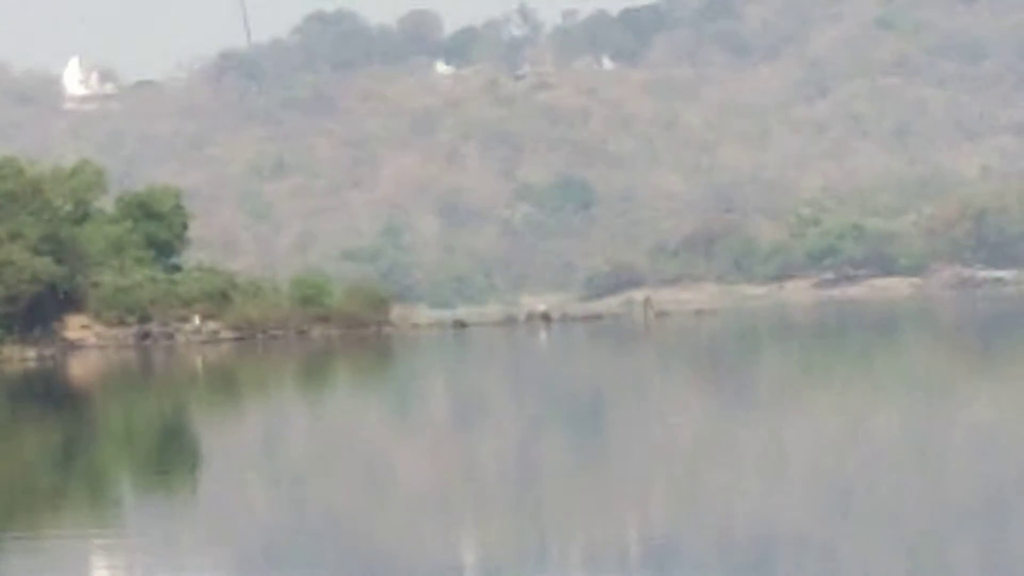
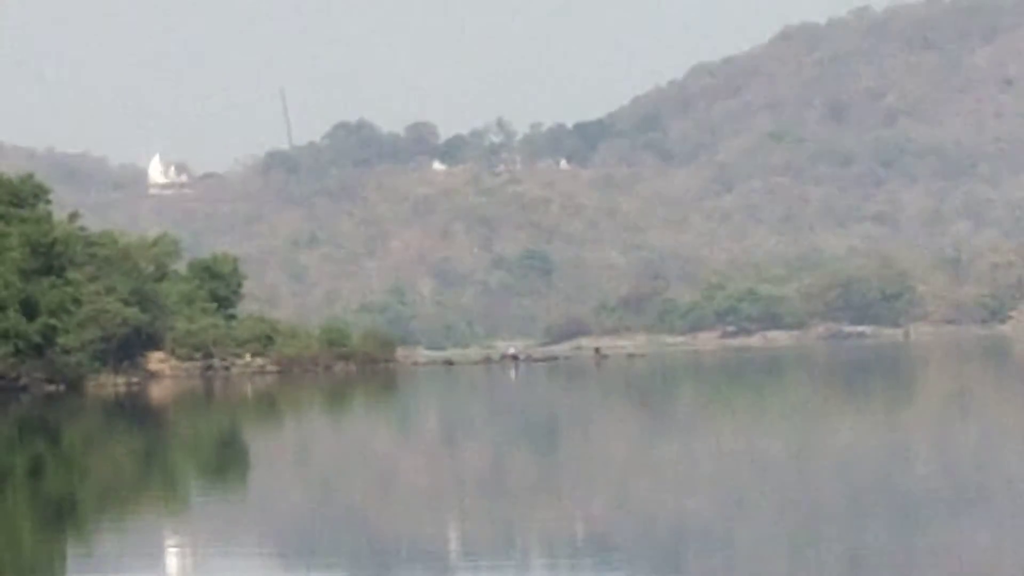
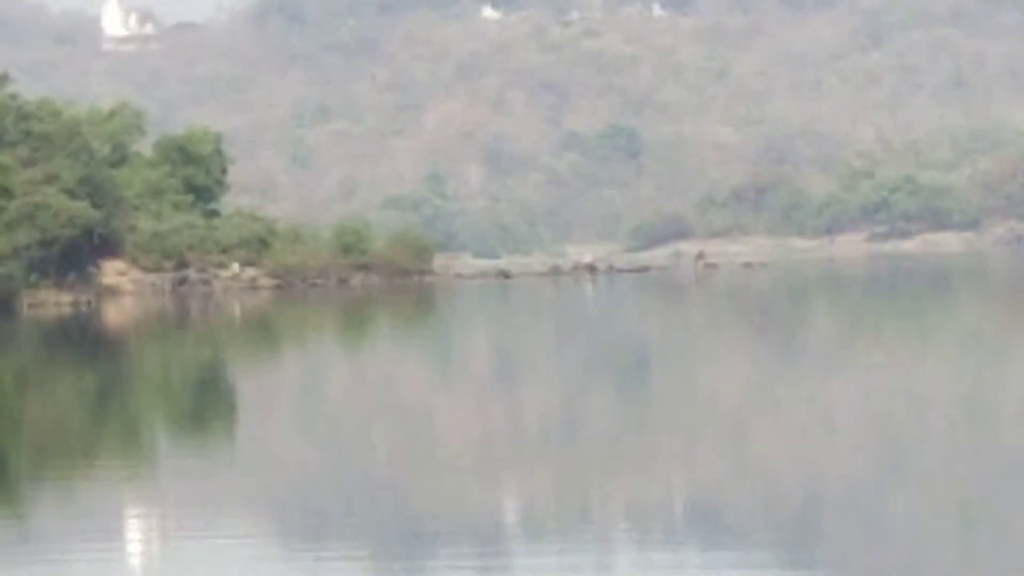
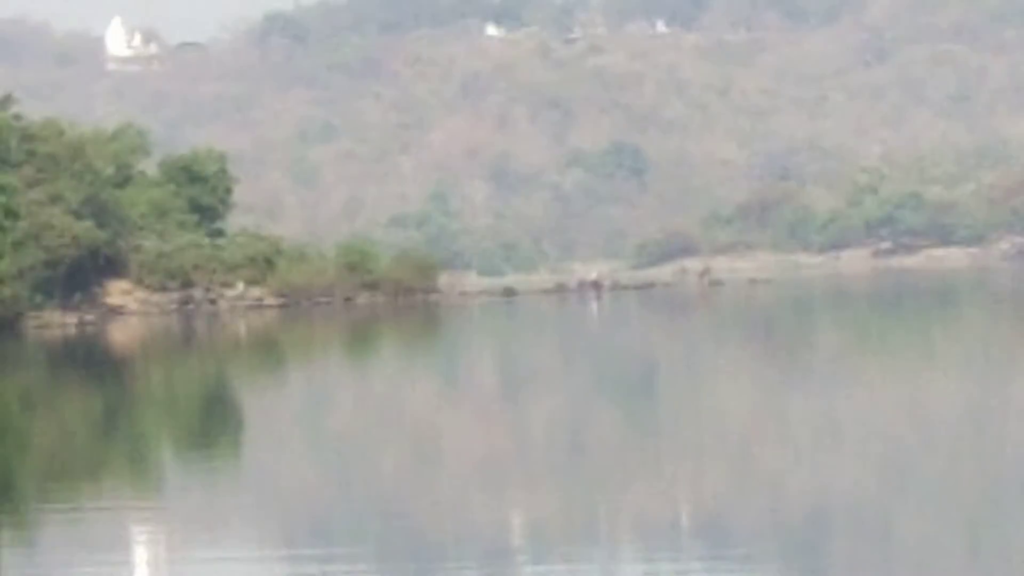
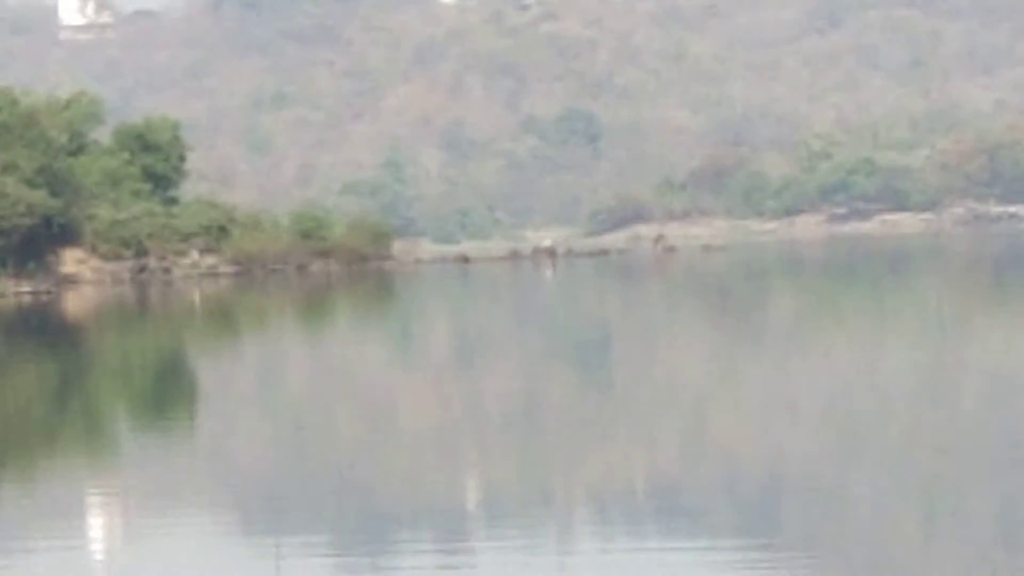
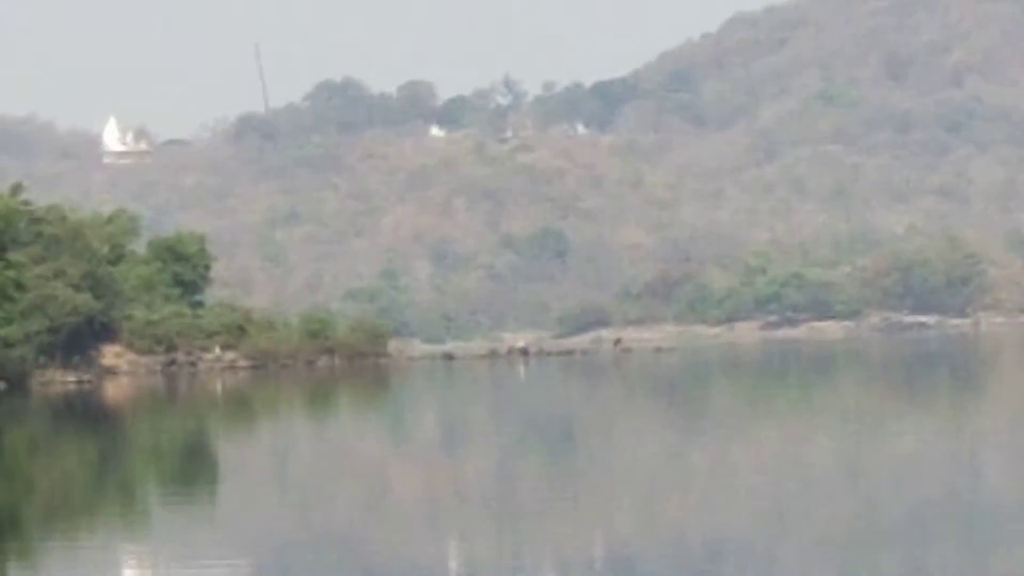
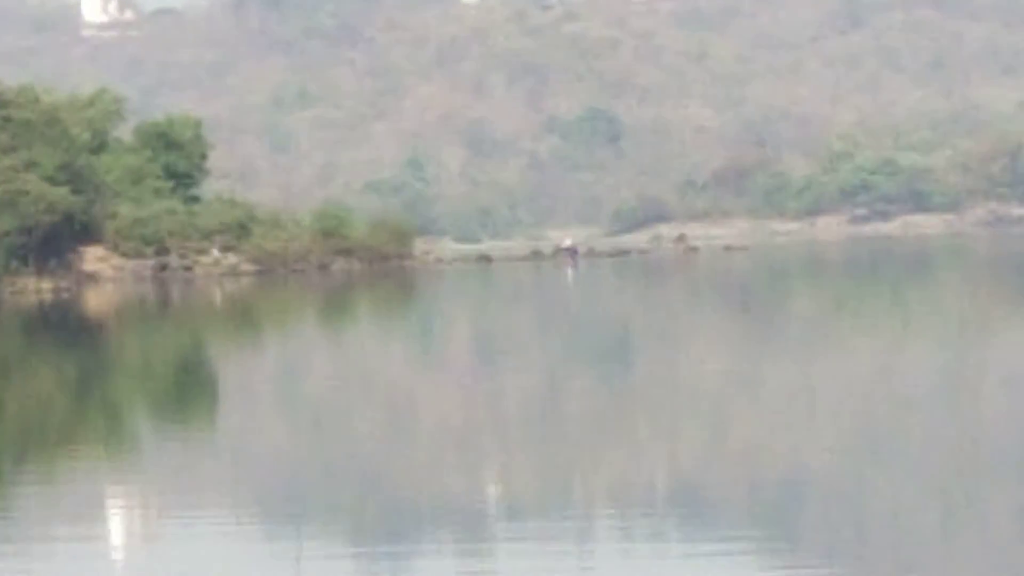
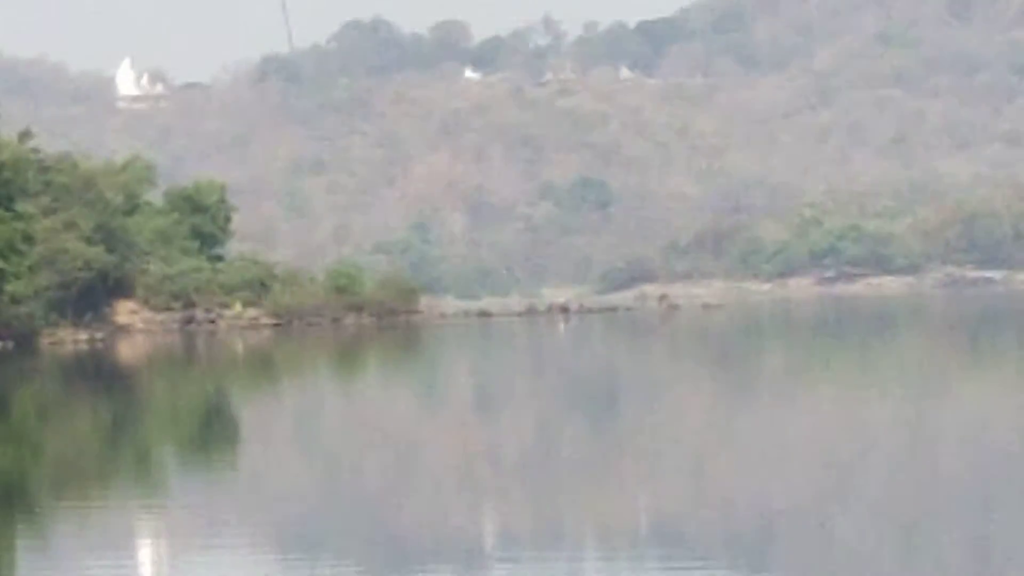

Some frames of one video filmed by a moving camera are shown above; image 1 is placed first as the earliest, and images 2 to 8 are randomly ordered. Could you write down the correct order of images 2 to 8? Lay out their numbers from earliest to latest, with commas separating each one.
4, 7, 5, 3, 8, 6, 2
